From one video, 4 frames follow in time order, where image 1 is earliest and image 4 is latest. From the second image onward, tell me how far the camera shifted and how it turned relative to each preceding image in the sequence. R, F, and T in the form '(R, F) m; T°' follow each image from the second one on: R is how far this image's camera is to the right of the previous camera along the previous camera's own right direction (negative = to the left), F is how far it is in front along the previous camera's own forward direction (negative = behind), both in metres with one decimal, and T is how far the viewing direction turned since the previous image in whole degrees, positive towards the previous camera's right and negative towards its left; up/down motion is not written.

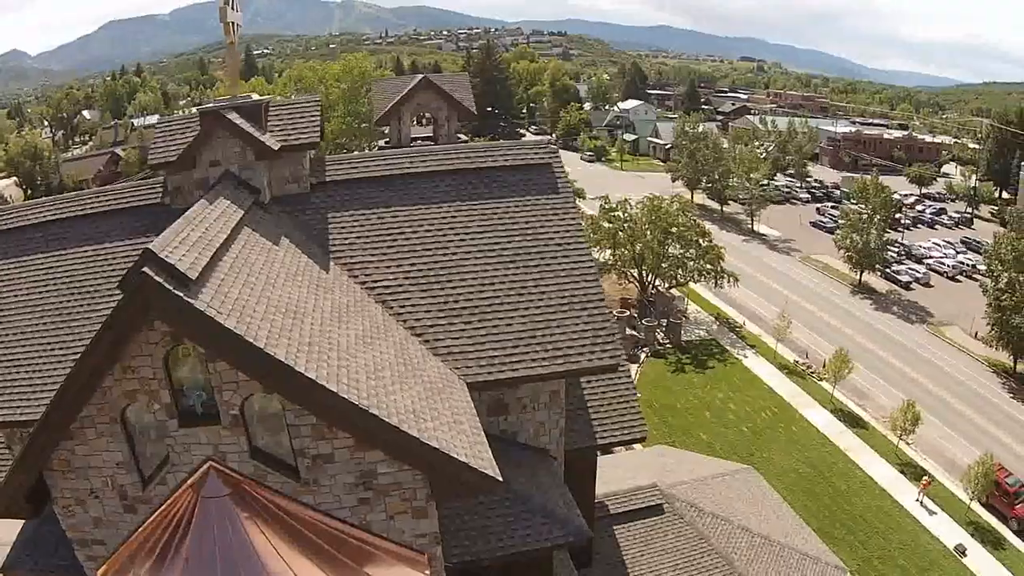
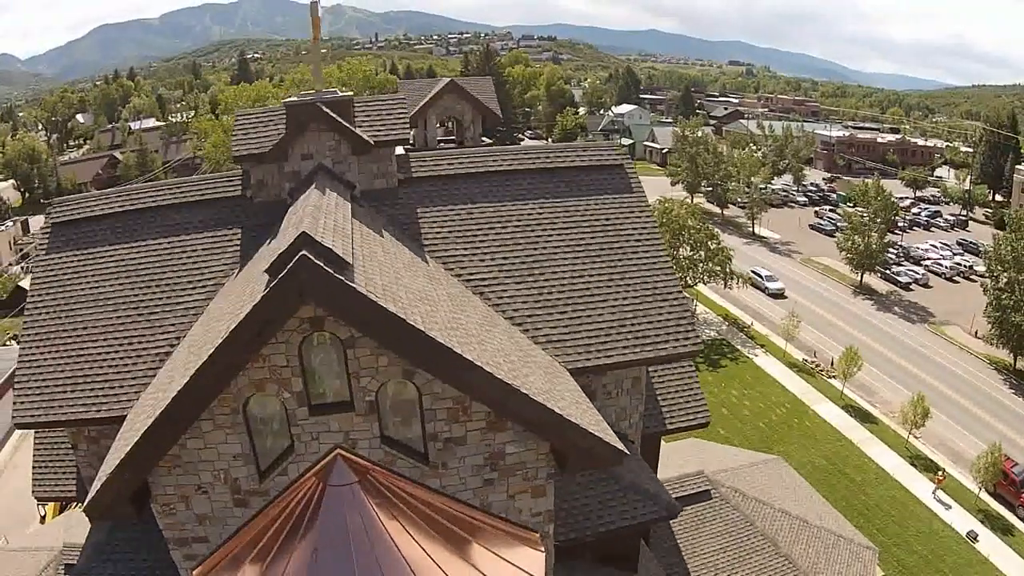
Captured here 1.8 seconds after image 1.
(-1.7, 0.0) m; +1°
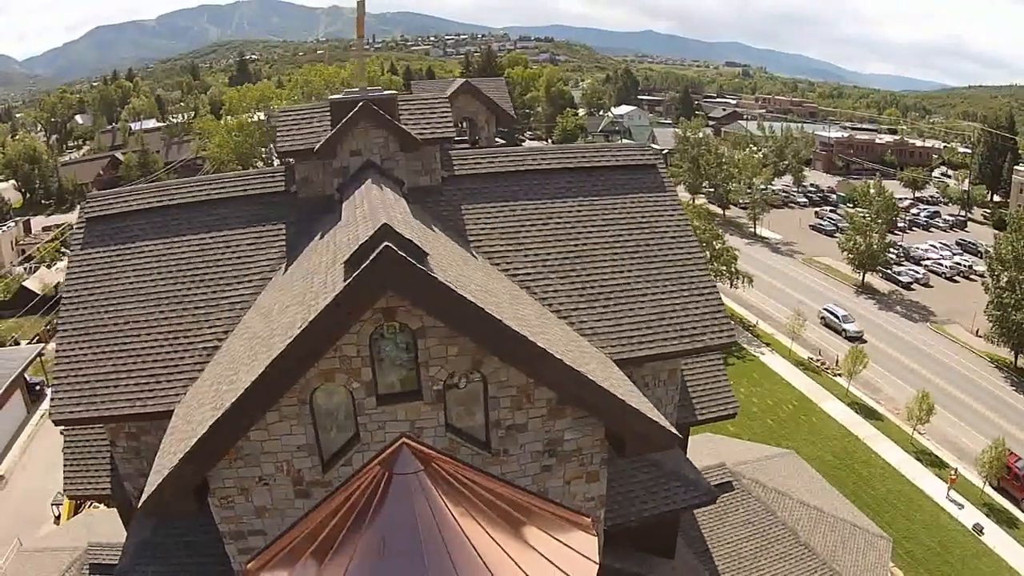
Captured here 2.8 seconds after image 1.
(-0.8, -0.2) m; 0°
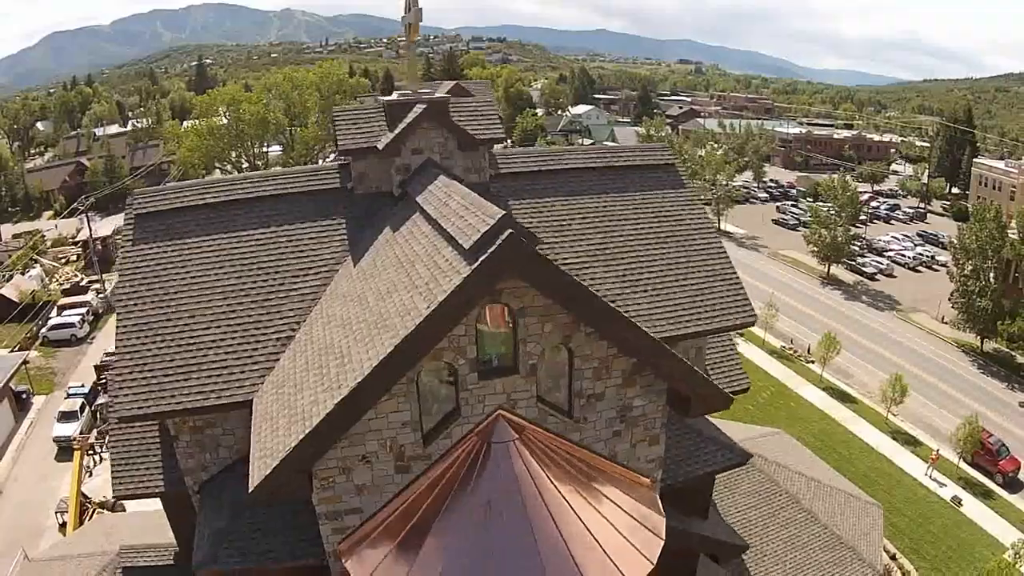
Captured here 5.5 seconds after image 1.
(-1.7, -1.1) m; +3°
